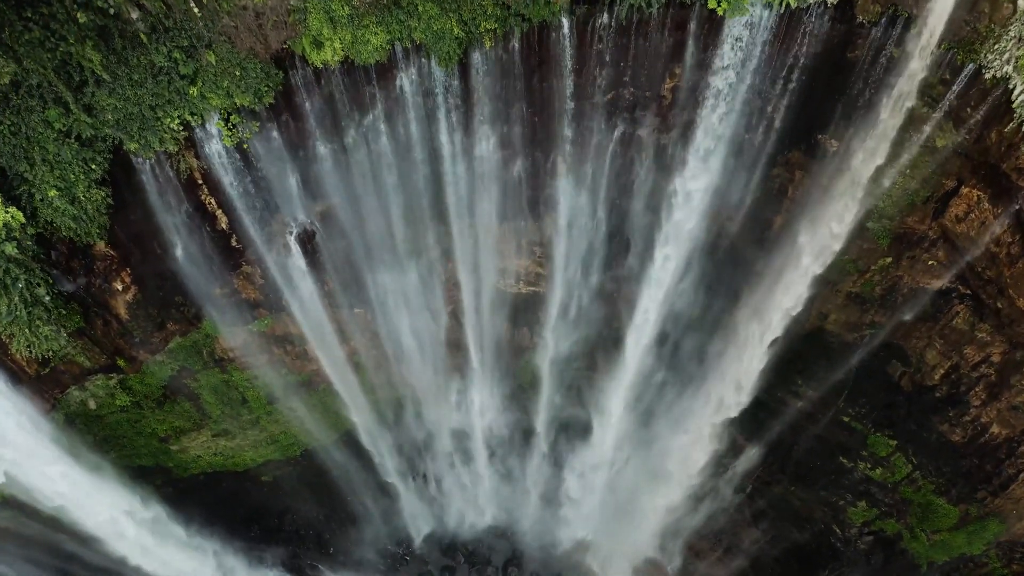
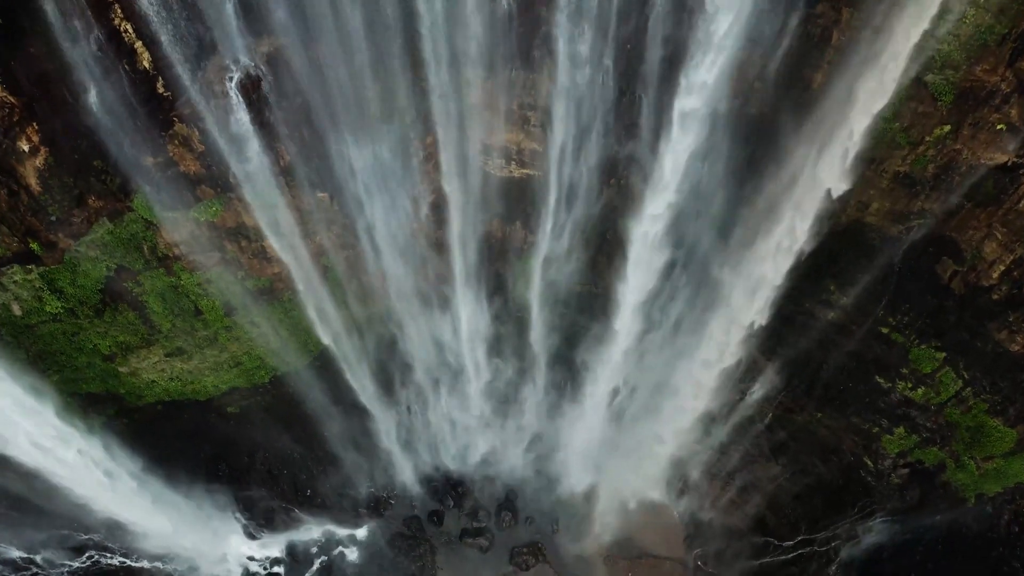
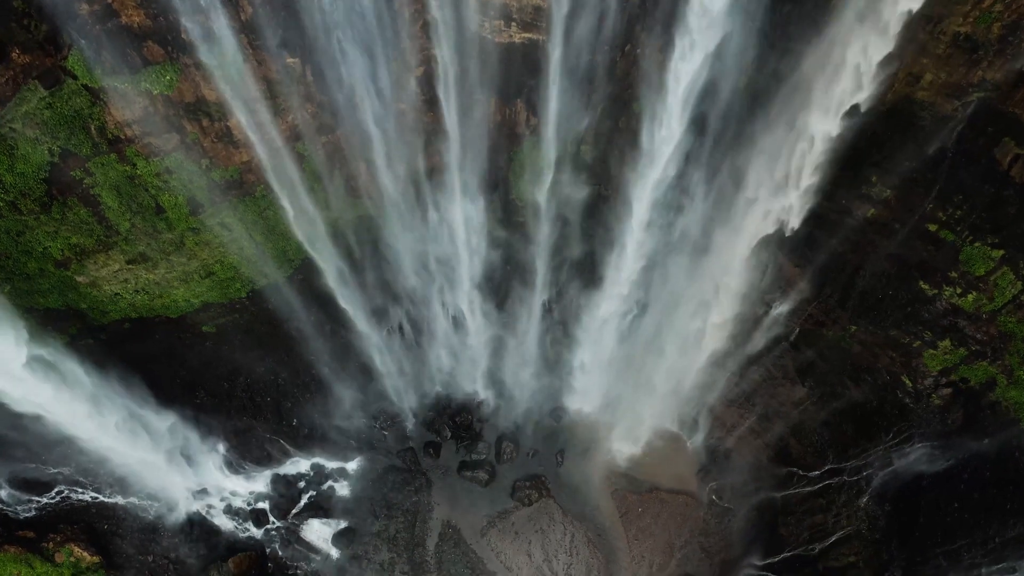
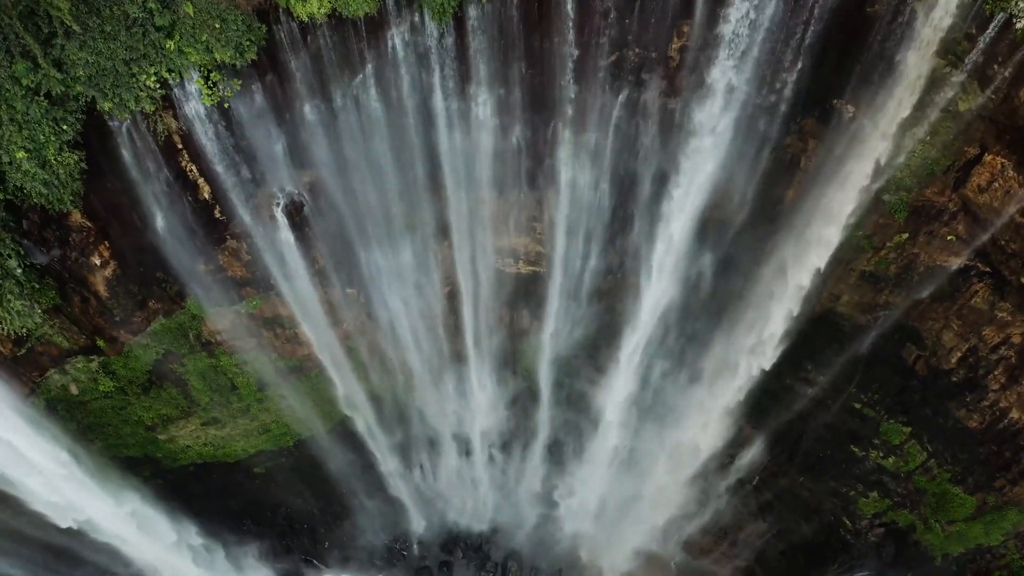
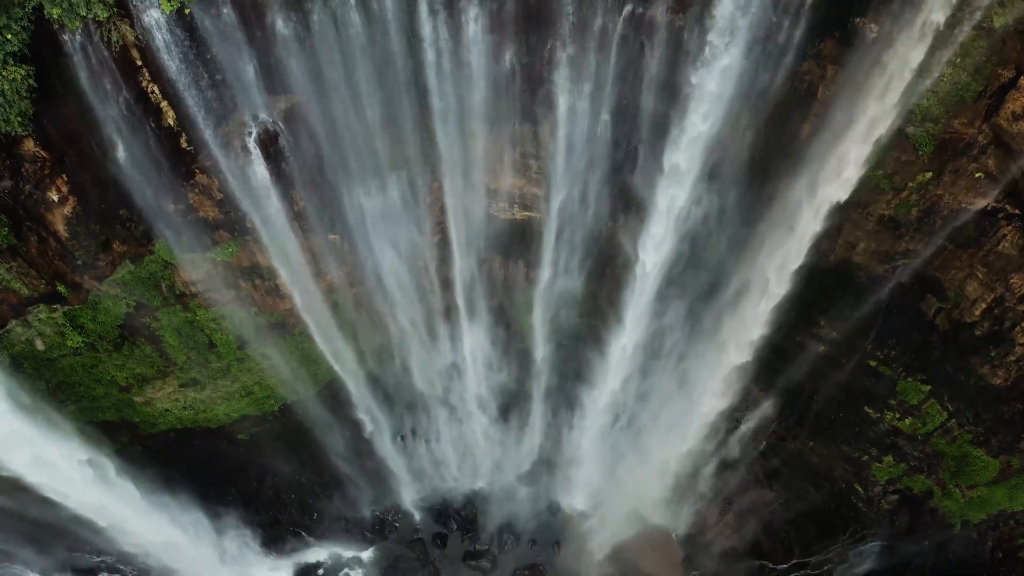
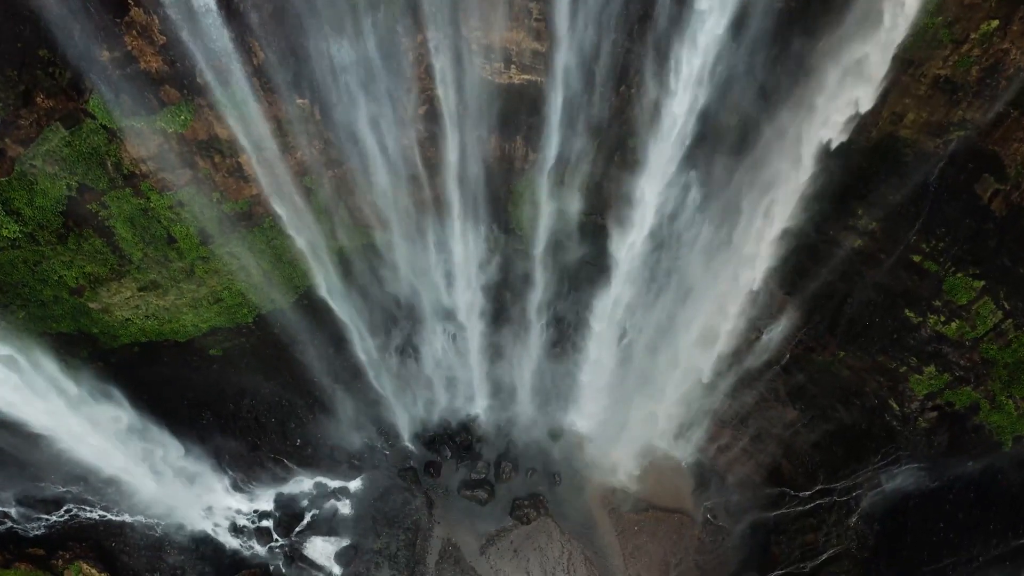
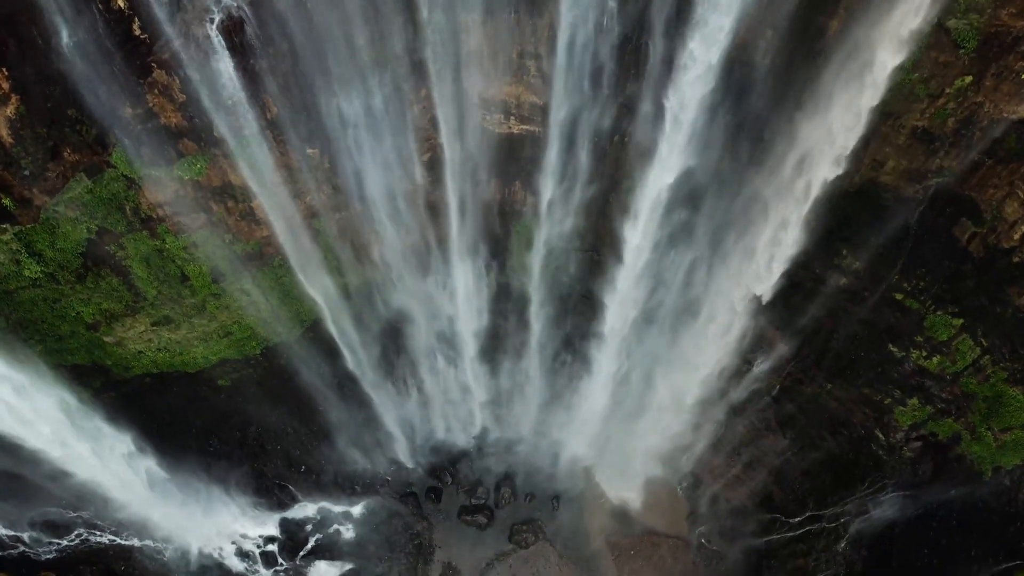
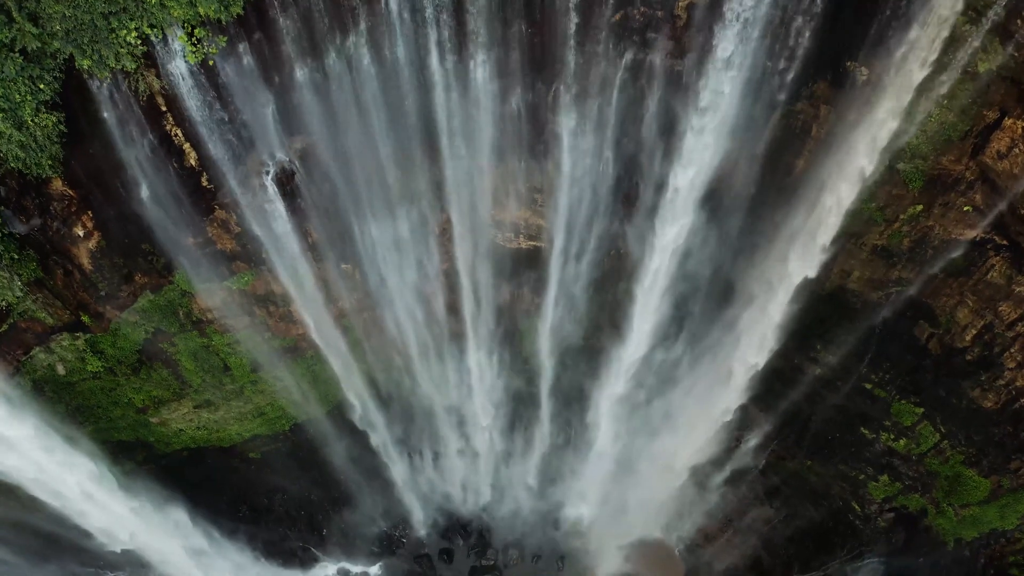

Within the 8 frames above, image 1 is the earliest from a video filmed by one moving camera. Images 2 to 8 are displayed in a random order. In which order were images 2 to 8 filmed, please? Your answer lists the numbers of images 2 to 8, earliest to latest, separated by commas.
4, 8, 5, 2, 7, 6, 3
